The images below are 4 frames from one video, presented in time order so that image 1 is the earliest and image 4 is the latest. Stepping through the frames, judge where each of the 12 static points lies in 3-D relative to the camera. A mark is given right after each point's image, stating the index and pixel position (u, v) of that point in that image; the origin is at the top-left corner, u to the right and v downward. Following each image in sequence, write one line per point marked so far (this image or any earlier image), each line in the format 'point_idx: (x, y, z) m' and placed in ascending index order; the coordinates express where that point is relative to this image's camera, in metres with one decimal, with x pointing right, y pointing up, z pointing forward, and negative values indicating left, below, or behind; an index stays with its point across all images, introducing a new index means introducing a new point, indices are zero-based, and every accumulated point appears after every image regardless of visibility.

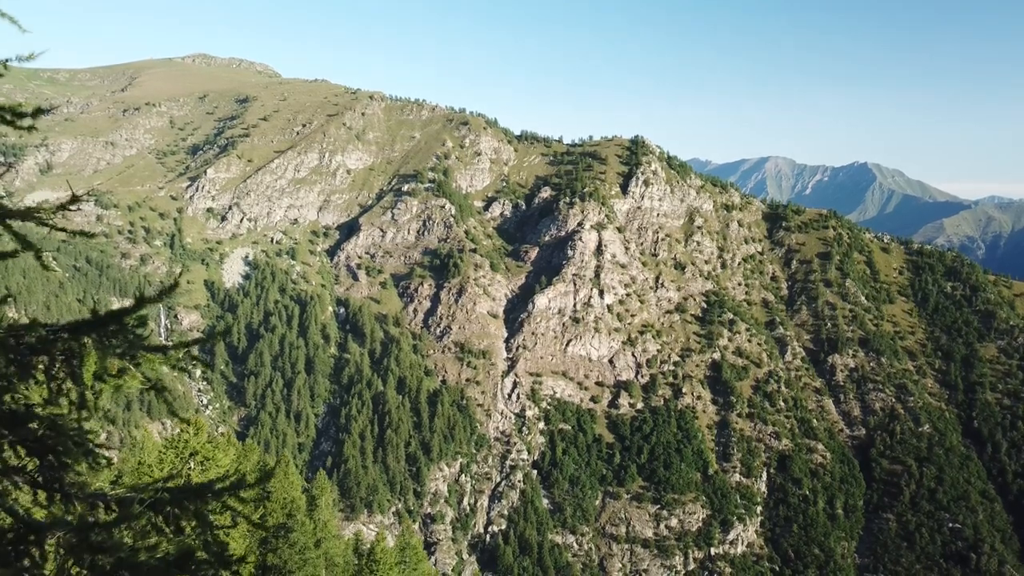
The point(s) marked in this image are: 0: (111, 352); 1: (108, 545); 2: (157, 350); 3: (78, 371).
0: (-3.9, -0.5, +5.4) m
1: (-3.9, -2.4, +5.3) m
2: (-3.7, -0.6, +5.7) m
3: (-4.3, -0.9, +5.4) m
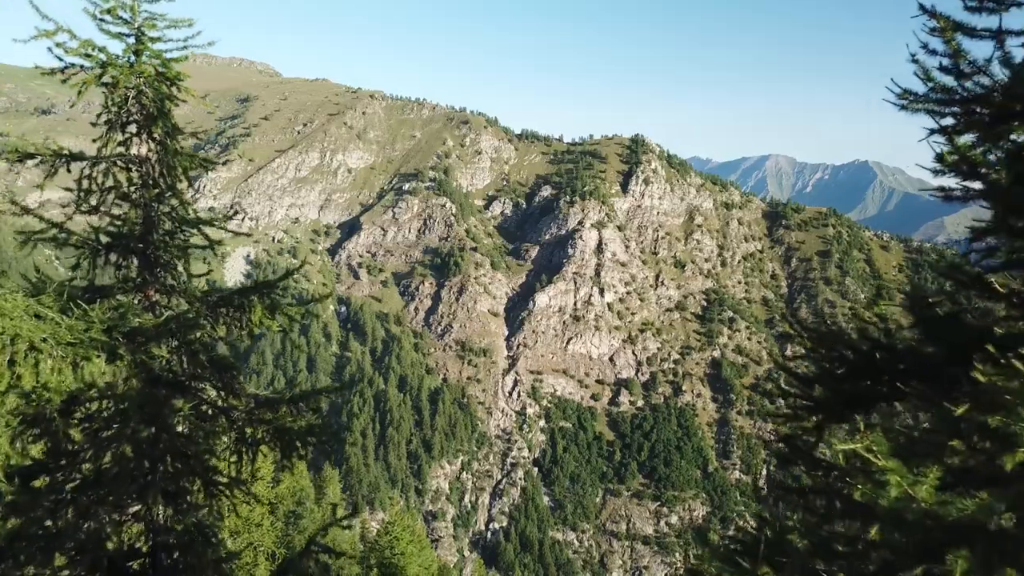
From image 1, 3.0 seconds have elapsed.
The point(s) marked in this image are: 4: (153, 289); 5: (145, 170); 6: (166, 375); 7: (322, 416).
0: (-3.9, -0.2, +8.8) m
1: (-4.0, -2.1, +8.7) m
2: (-3.7, -0.3, +9.2) m
3: (-4.3, -0.5, +8.8) m
4: (-5.6, +0.1, +8.6) m
5: (-5.7, +1.8, +8.5) m
6: (-5.2, -1.2, +8.1) m
7: (-3.1, -2.1, +8.9) m
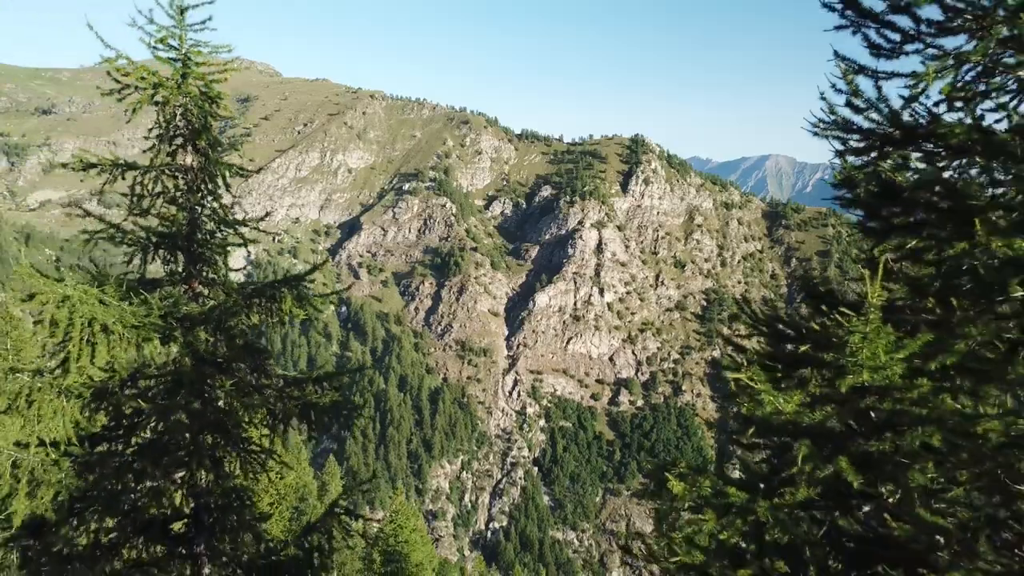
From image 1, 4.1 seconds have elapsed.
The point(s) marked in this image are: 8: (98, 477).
0: (-3.9, -0.1, +10.0) m
1: (-4.0, -2.0, +9.9) m
2: (-3.7, -0.2, +10.4) m
3: (-4.3, -0.4, +10.0) m
4: (-5.6, +0.2, +9.8) m
5: (-5.7, +1.9, +9.7) m
6: (-5.3, -1.1, +9.3) m
7: (-3.1, -1.9, +10.1) m
8: (-6.5, -2.9, +8.7) m
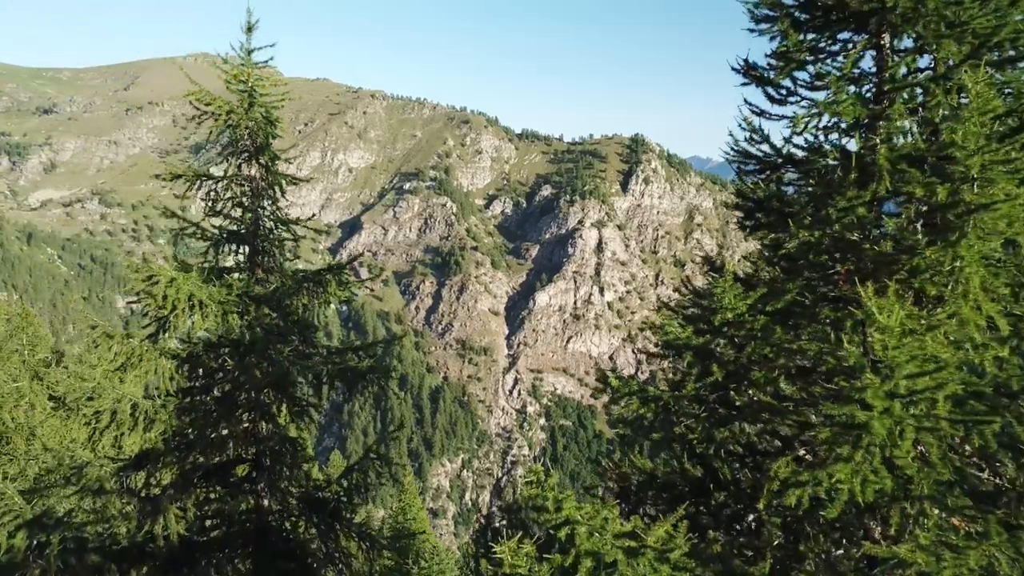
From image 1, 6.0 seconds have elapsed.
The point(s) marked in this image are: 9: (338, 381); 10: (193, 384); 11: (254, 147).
0: (-3.9, +0.2, +12.3) m
1: (-4.0, -1.7, +12.3) m
2: (-3.7, +0.1, +12.7) m
3: (-4.3, -0.1, +12.3) m
4: (-5.6, +0.5, +12.1) m
5: (-5.7, +2.2, +12.1) m
6: (-5.2, -0.8, +11.7) m
7: (-3.1, -1.6, +12.4) m
8: (-6.5, -2.6, +11.1) m
9: (-3.8, -2.0, +12.2) m
10: (-6.7, -2.0, +11.5) m
11: (-5.5, +3.1, +11.9) m
